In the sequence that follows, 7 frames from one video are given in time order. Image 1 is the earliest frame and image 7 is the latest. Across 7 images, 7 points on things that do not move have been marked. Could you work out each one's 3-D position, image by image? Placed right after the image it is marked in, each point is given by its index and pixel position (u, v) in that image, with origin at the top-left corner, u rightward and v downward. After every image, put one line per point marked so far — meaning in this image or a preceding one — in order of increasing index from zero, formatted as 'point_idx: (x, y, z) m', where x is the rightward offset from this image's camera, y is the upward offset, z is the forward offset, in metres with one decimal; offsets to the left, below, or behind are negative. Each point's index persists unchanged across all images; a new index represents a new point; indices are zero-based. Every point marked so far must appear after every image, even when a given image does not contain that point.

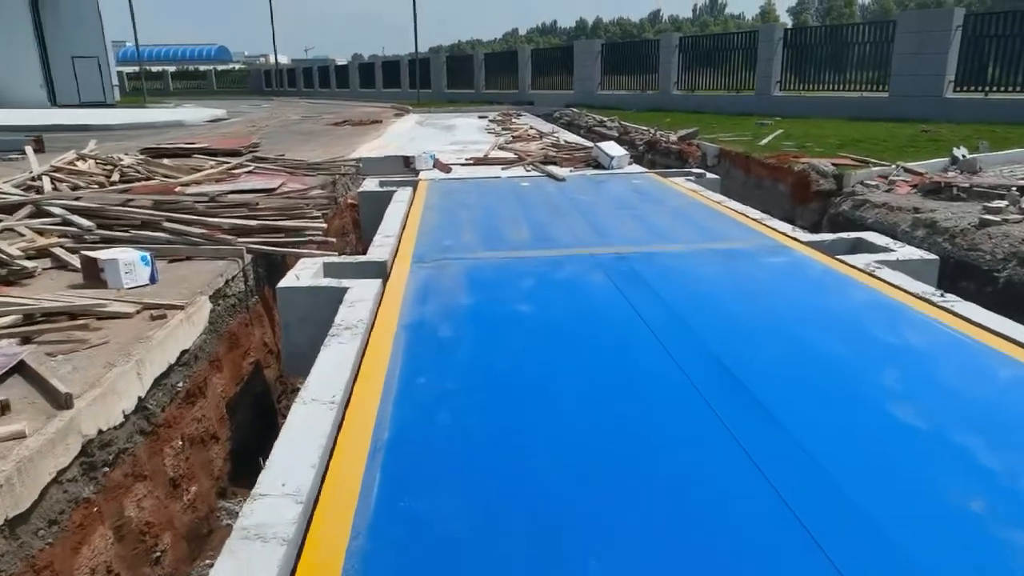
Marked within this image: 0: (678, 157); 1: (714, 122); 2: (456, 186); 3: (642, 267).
0: (+3.5, +2.7, +14.6) m
1: (+5.6, +4.5, +19.3) m
2: (-0.9, +1.6, +11.5) m
3: (+1.2, +0.2, +6.8) m
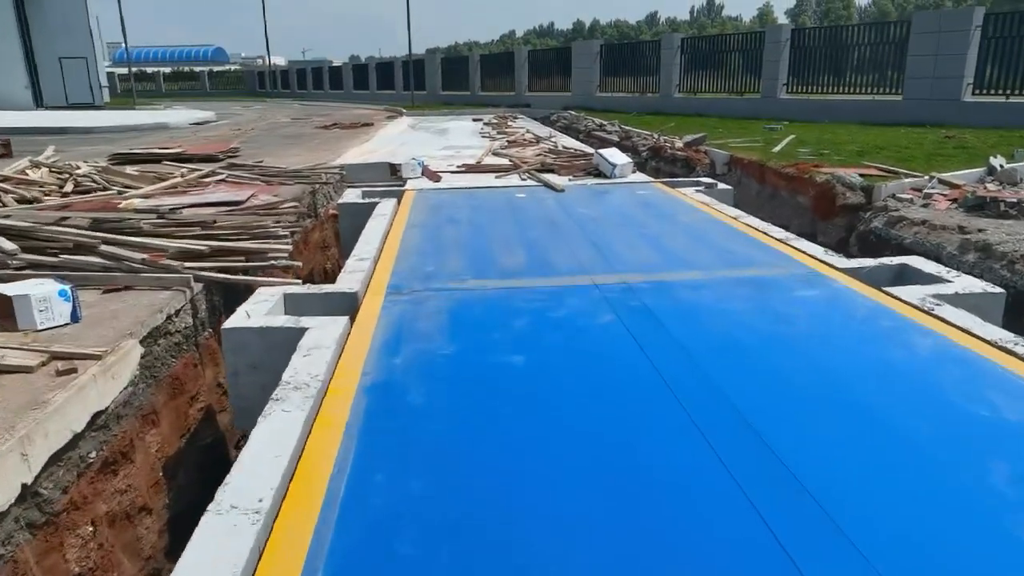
0: (+3.4, +2.4, +13.6) m
1: (+5.5, +4.2, +18.3) m
2: (-1.0, +1.3, +10.5) m
3: (+1.2, -0.1, +5.8) m
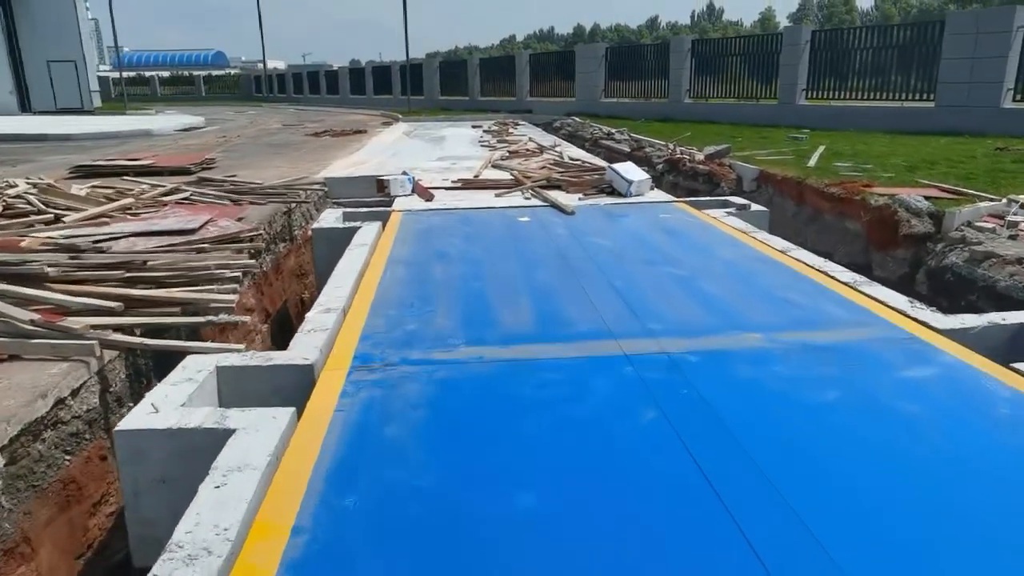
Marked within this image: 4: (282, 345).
0: (+3.4, +1.9, +12.2) m
1: (+5.5, +3.6, +16.9) m
2: (-1.0, +0.8, +9.1) m
3: (+1.2, -0.6, +4.3) m
4: (-3.2, -0.8, +9.7) m
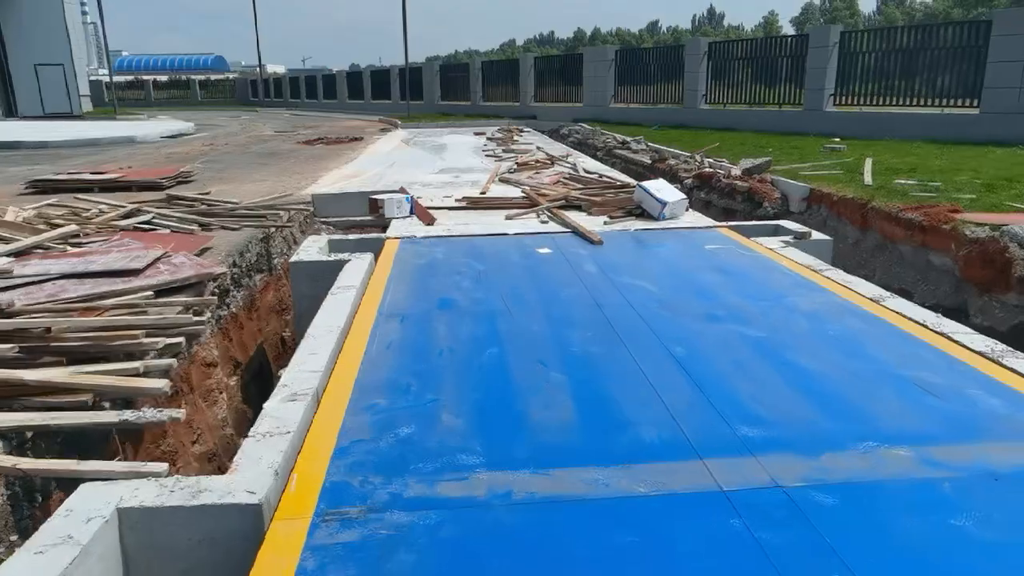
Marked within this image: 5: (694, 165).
0: (+3.6, +1.4, +10.7) m
1: (+5.7, +3.1, +15.4) m
2: (-0.8, +0.3, +7.6) m
3: (+1.4, -1.0, +2.8) m
4: (-3.0, -1.3, +8.2) m
5: (+3.4, +2.3, +13.0) m
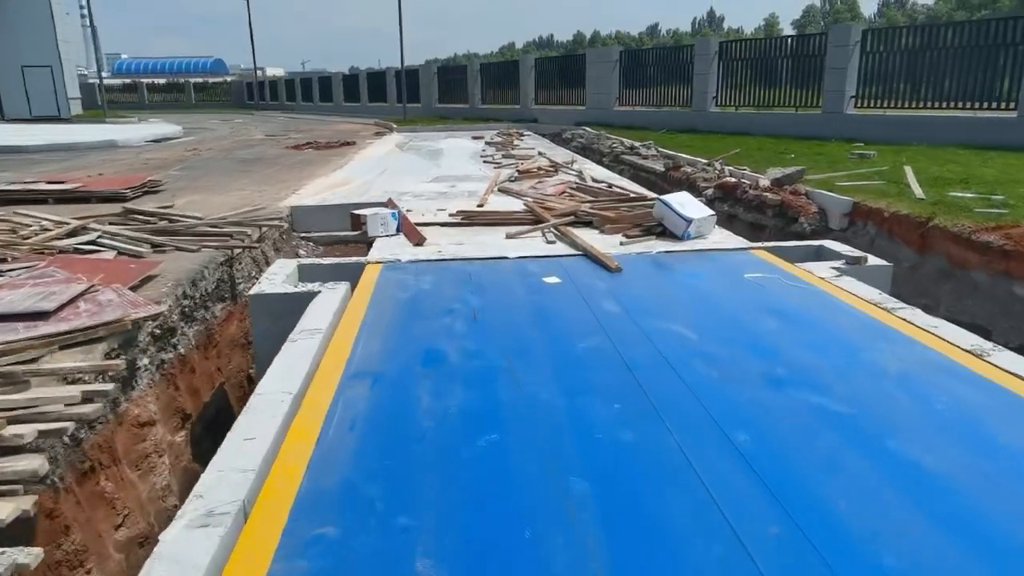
0: (+3.6, +1.0, +9.5) m
1: (+5.7, +2.7, +14.2) m
2: (-0.8, 0.0, +6.3) m
3: (+1.4, -1.3, +1.6) m
4: (-3.0, -1.6, +6.9) m
5: (+3.4, +1.9, +11.8) m
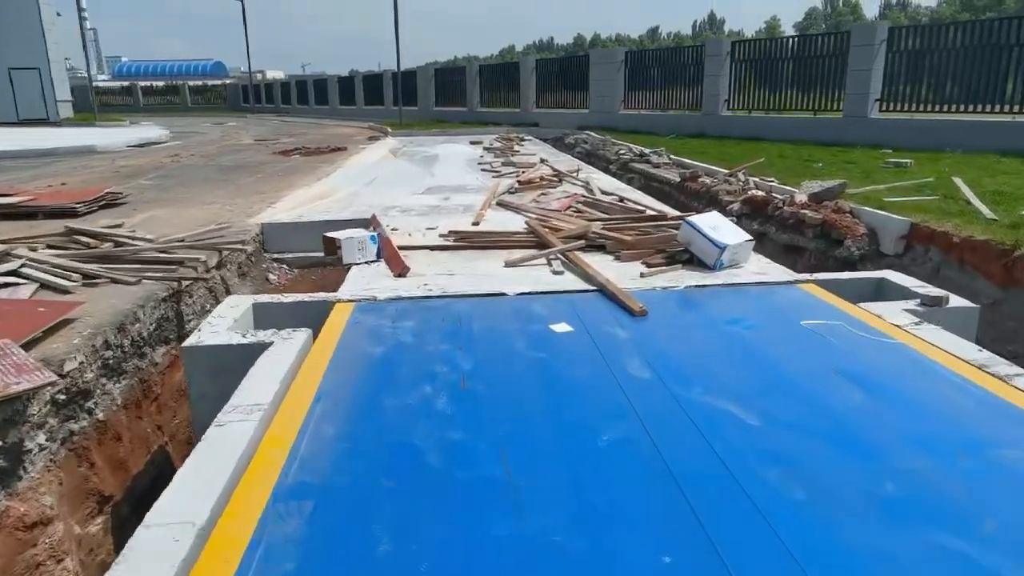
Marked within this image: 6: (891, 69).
0: (+3.6, +0.6, +8.2) m
1: (+5.7, +2.3, +12.9) m
2: (-0.8, -0.4, +5.1) m
3: (+1.4, -1.7, +0.3) m
4: (-3.0, -2.0, +5.7) m
5: (+3.4, +1.5, +10.5) m
6: (+9.0, +5.1, +16.1) m
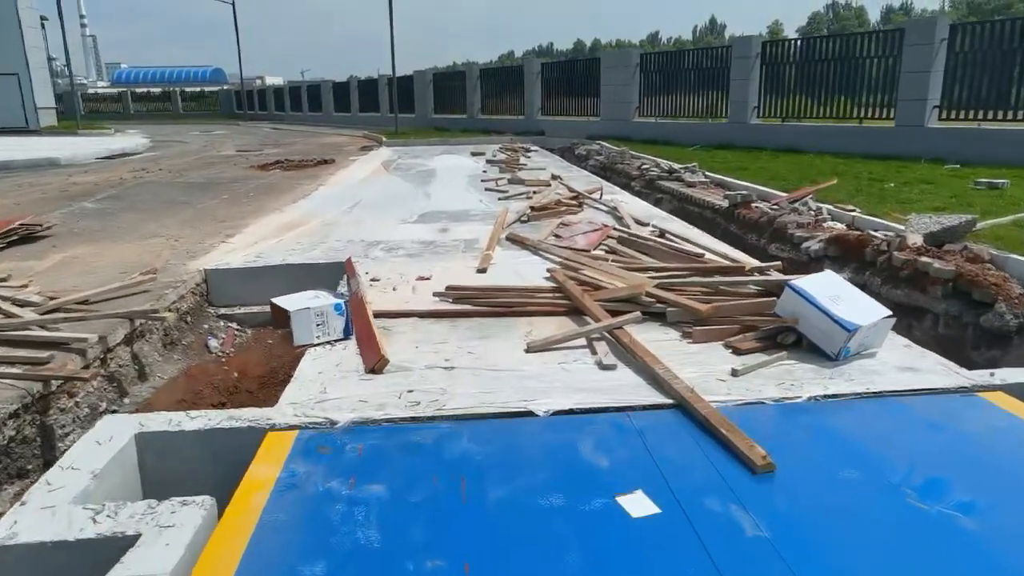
0: (+3.8, 0.0, +6.0) m
1: (+5.8, +1.6, +10.8) m
2: (-0.6, -1.0, +2.9) m
3: (+1.6, -2.3, -1.9) m
4: (-2.8, -2.7, +3.5) m
5: (+3.6, +0.8, +8.3) m
6: (+9.1, +4.4, +14.0) m
